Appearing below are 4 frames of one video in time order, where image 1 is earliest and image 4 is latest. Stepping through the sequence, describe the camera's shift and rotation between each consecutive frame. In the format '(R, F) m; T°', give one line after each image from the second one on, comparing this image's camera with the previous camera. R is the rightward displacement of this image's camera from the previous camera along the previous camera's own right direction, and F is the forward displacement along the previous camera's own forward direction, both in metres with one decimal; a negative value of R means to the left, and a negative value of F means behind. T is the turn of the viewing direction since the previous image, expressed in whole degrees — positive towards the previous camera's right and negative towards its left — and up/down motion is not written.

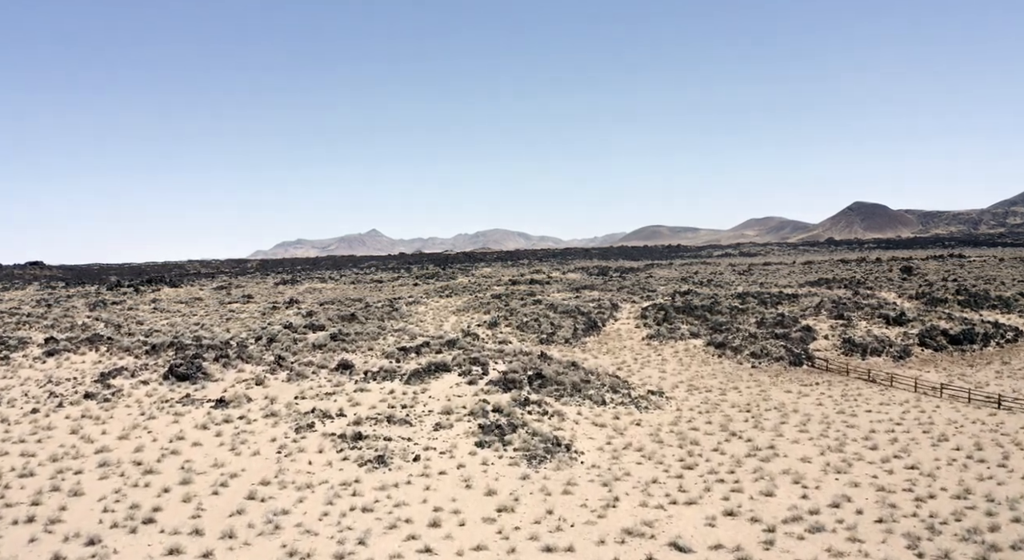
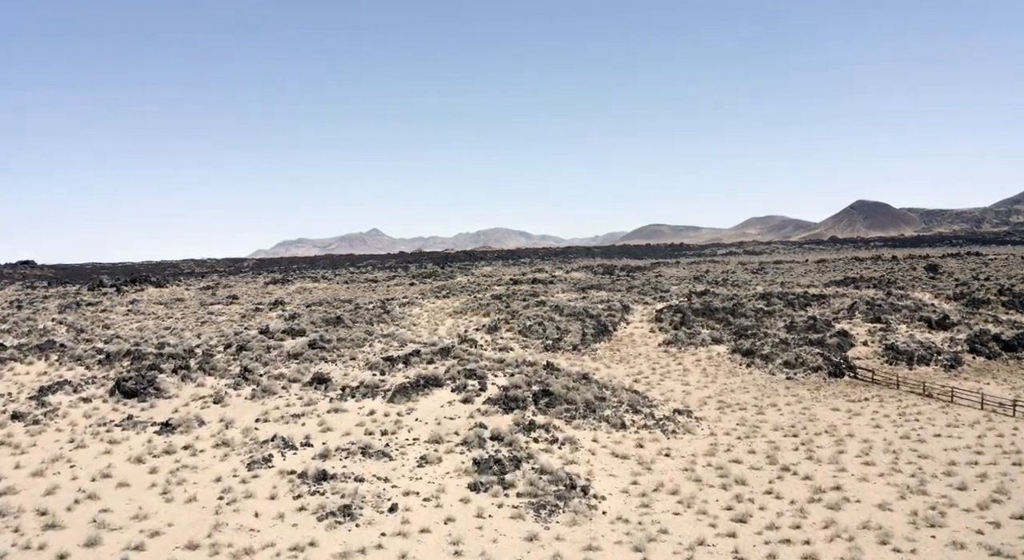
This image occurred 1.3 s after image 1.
(0.0, +3.2) m; 0°
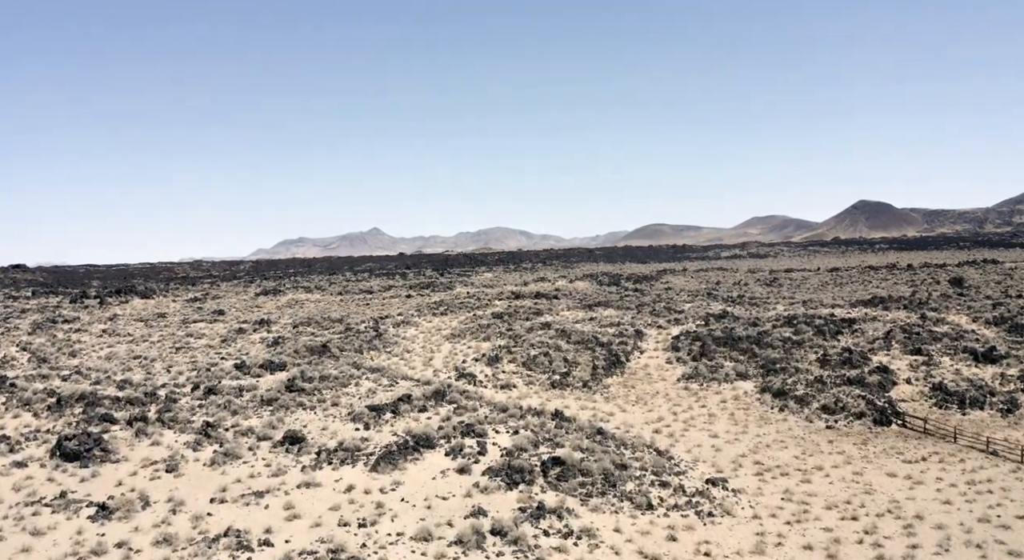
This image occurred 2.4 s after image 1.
(-0.1, +2.8) m; 0°
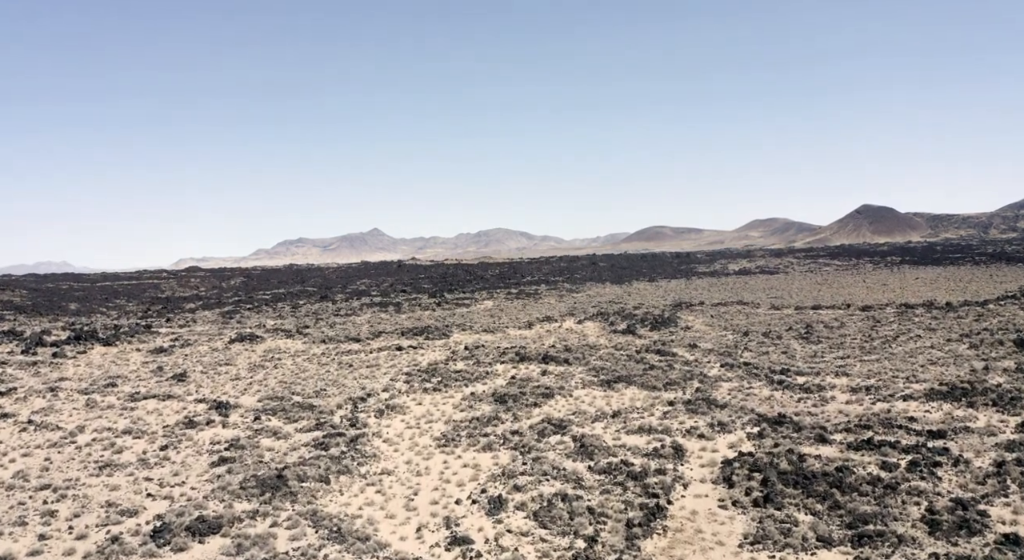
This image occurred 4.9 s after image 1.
(-0.3, +6.2) m; 0°
